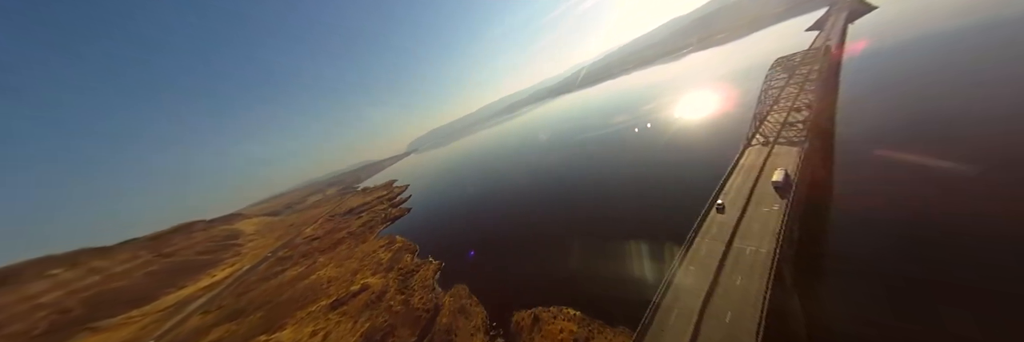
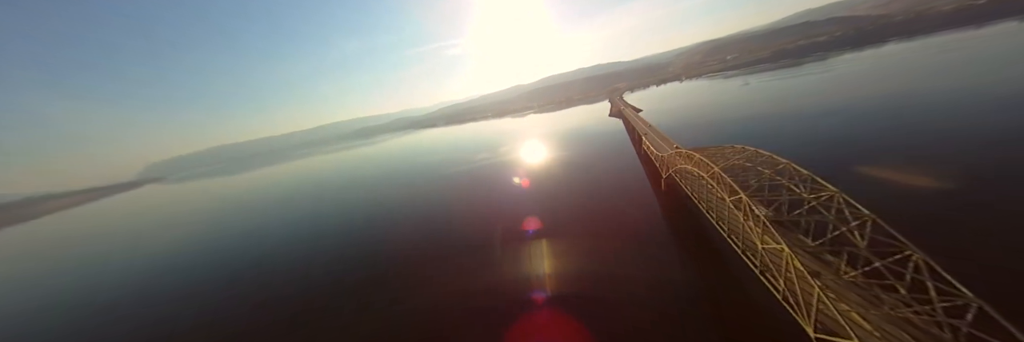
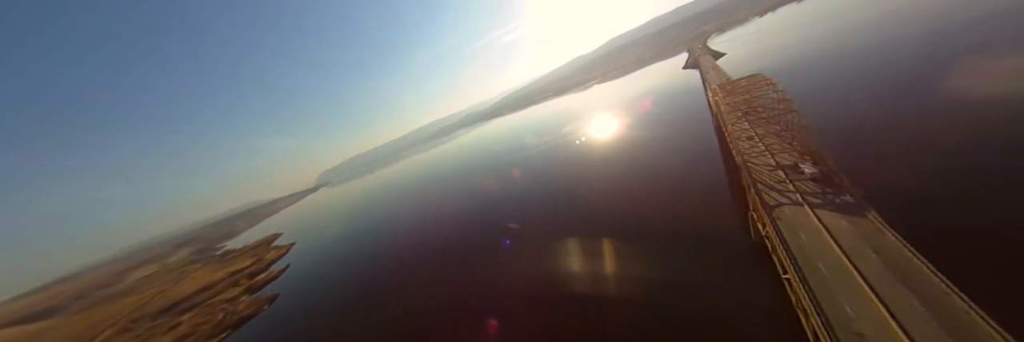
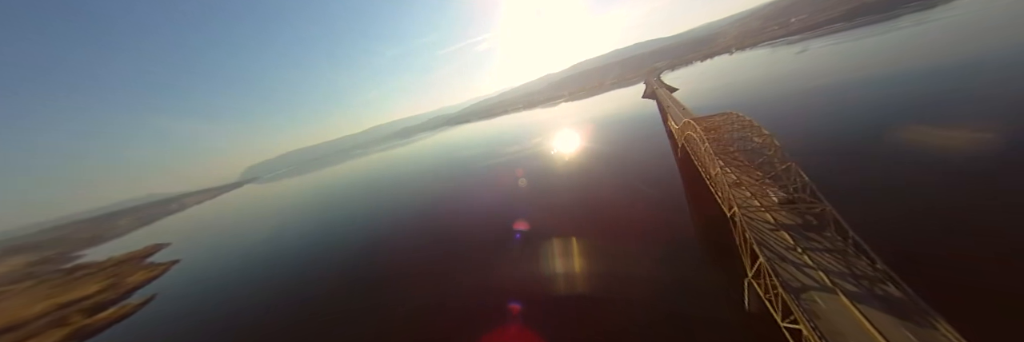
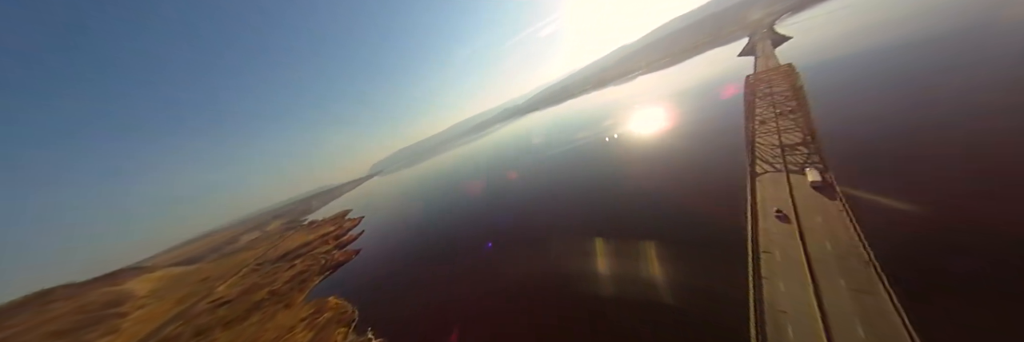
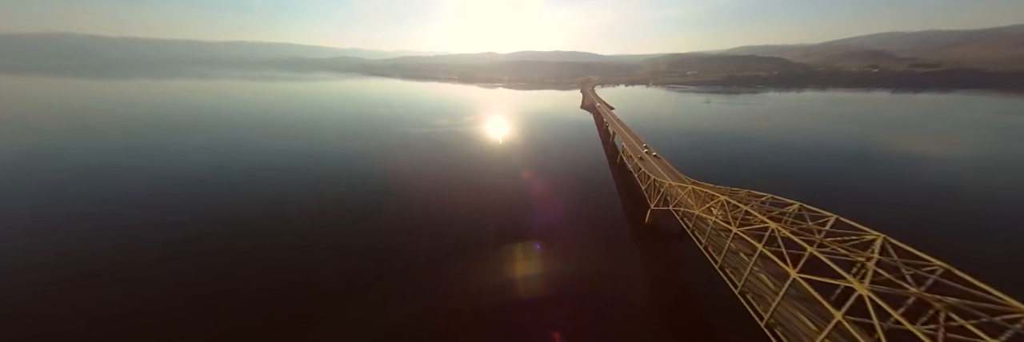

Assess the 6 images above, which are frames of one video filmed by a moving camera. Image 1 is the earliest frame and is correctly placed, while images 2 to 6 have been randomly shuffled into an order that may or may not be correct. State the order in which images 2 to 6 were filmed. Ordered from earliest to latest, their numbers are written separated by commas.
5, 3, 4, 2, 6
